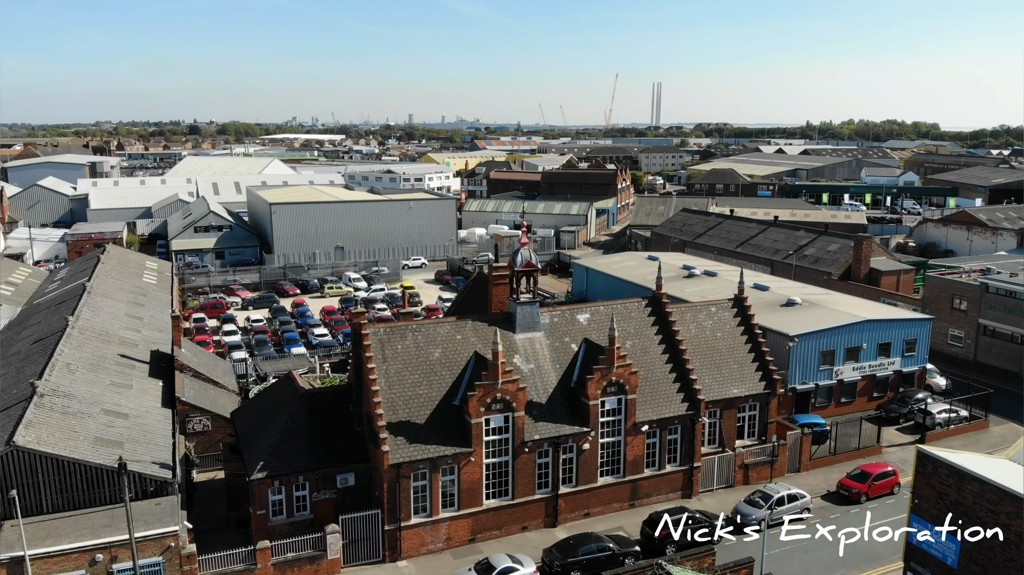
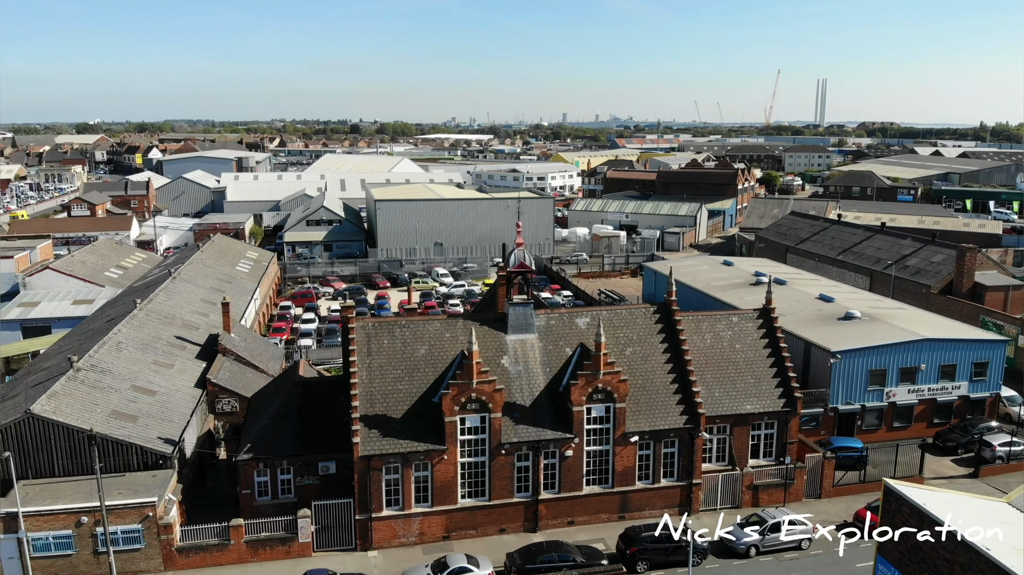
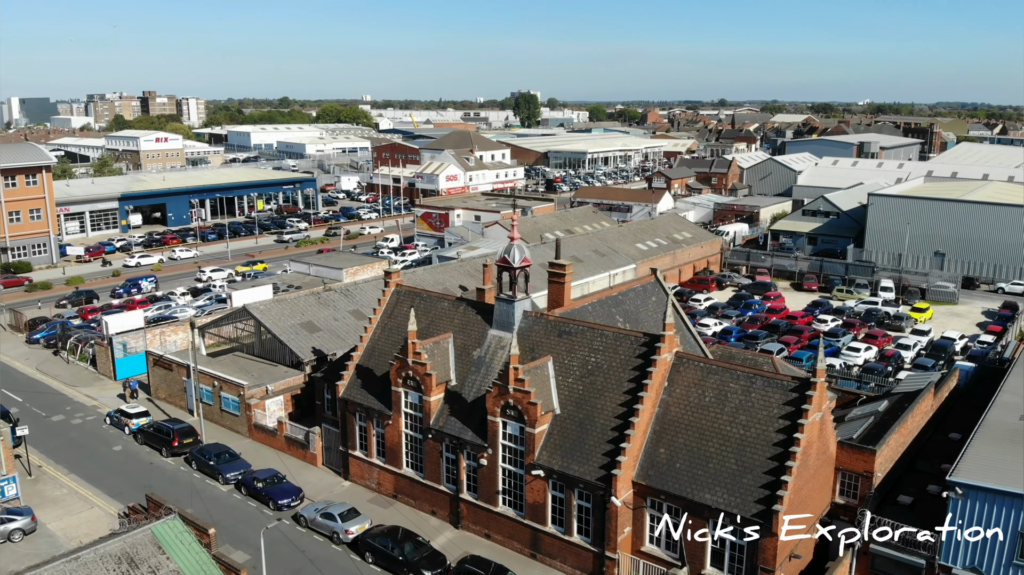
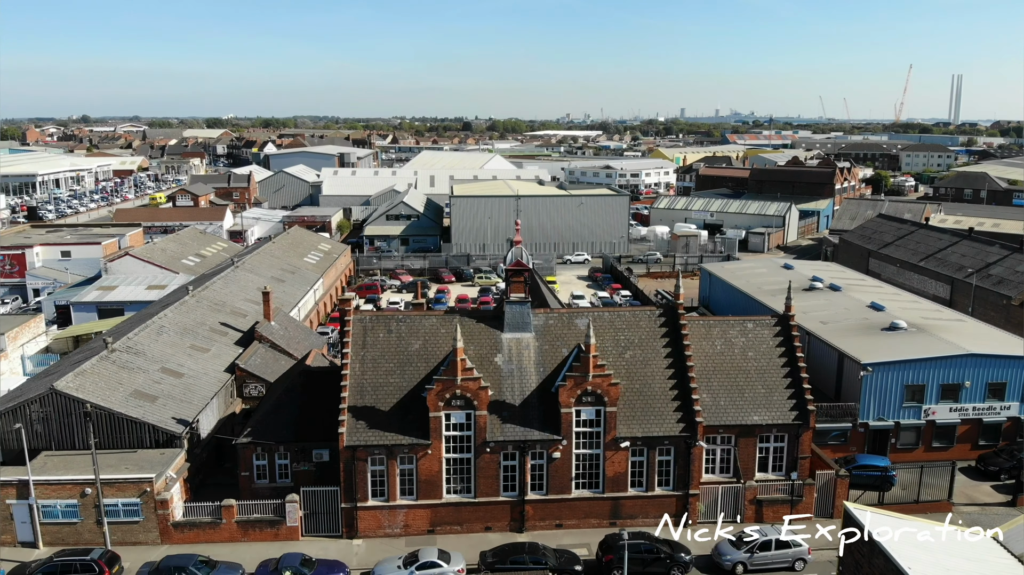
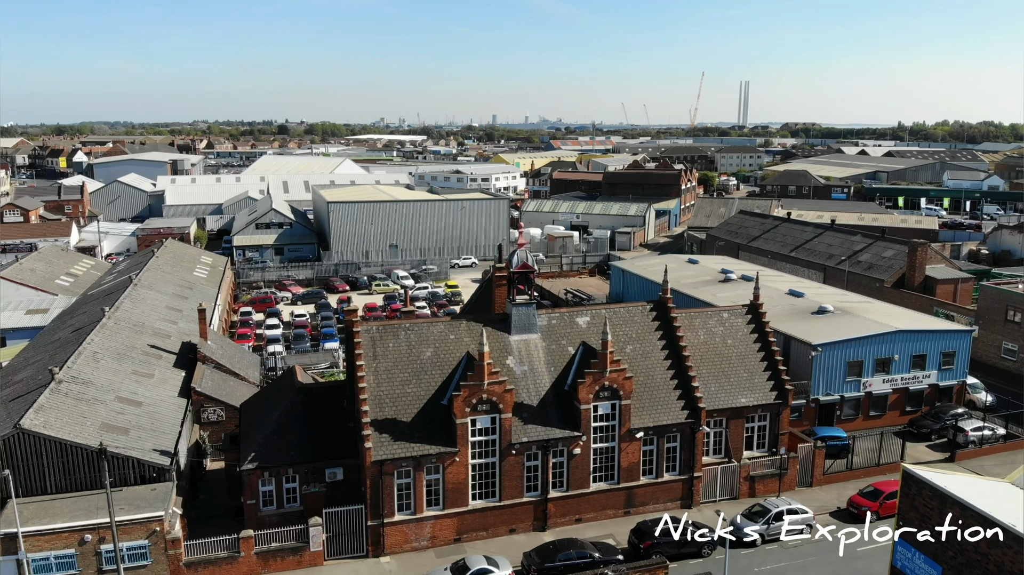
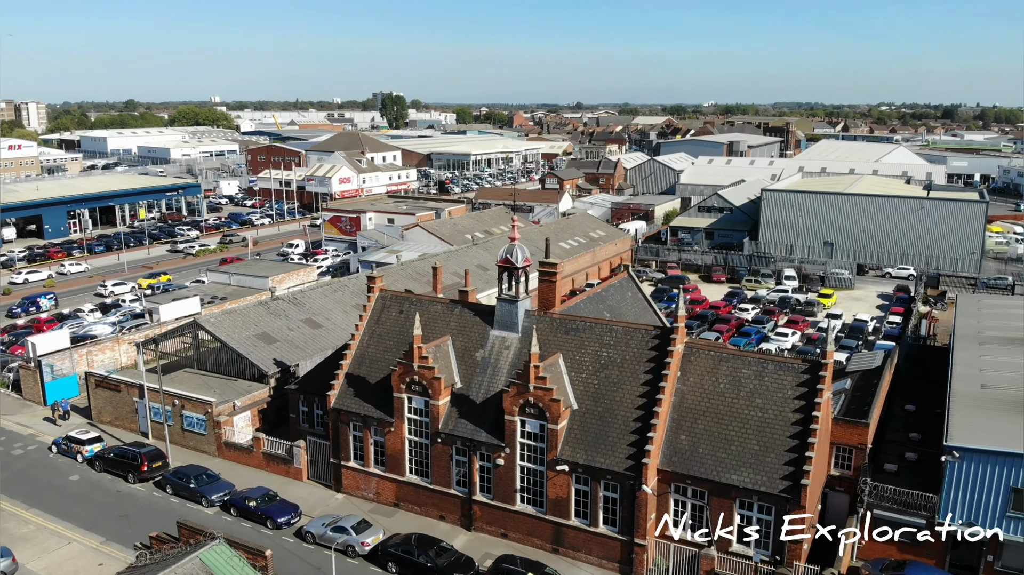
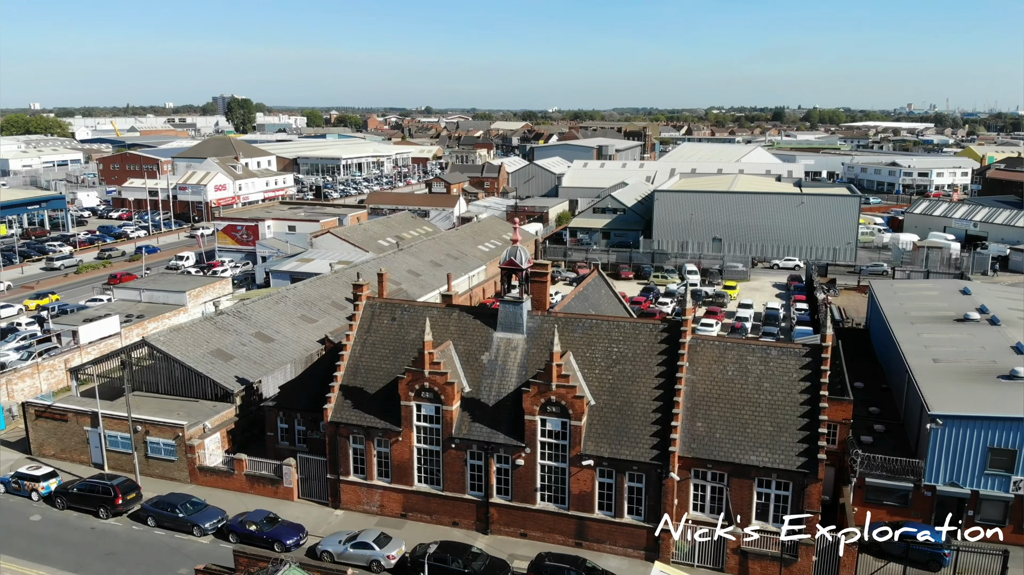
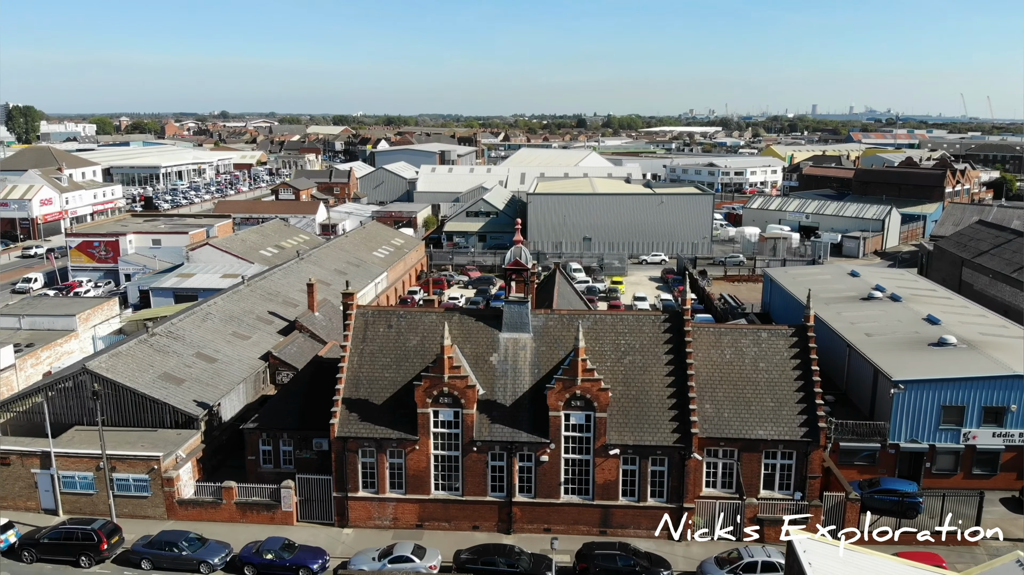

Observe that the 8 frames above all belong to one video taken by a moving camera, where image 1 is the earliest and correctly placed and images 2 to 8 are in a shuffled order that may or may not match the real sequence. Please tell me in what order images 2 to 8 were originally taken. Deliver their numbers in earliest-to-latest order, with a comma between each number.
5, 2, 4, 8, 7, 6, 3
